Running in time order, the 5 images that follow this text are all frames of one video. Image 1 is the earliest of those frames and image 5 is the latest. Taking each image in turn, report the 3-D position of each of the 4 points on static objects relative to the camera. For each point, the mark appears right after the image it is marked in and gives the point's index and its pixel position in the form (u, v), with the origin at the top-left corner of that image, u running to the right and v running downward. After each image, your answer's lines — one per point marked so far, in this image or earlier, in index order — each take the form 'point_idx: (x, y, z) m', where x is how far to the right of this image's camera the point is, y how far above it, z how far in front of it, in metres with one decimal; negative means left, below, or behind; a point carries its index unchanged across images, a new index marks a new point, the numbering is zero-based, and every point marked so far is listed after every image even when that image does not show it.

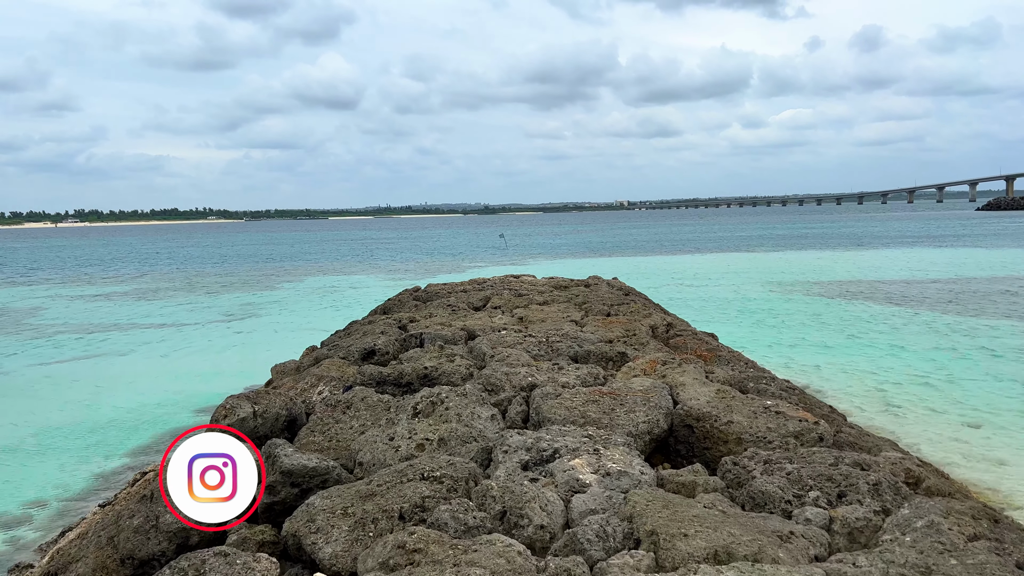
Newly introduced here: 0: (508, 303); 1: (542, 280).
0: (0.0, -0.2, +10.8) m
1: (+0.6, +0.1, +14.7) m
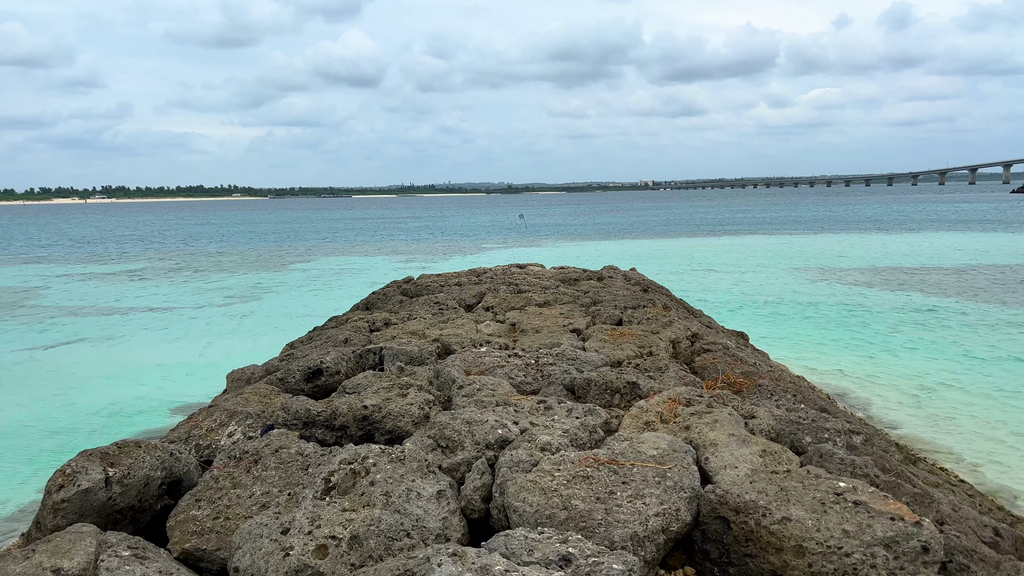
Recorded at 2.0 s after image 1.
0: (-0.1, -0.2, +9.2) m
1: (+0.6, +0.3, +13.1) m
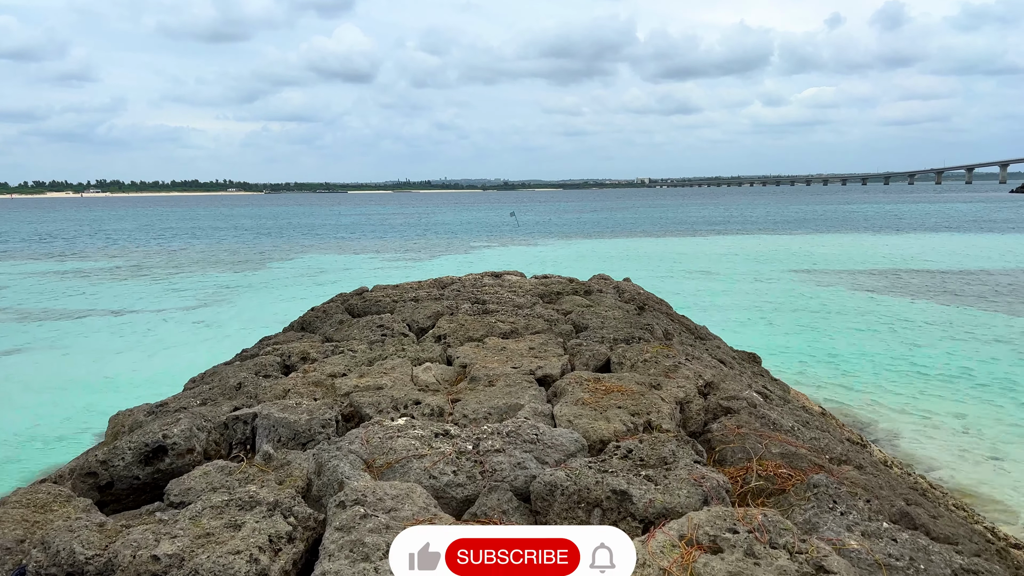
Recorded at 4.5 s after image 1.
0: (-0.5, -0.4, +7.2) m
1: (+0.2, +0.1, +11.1) m
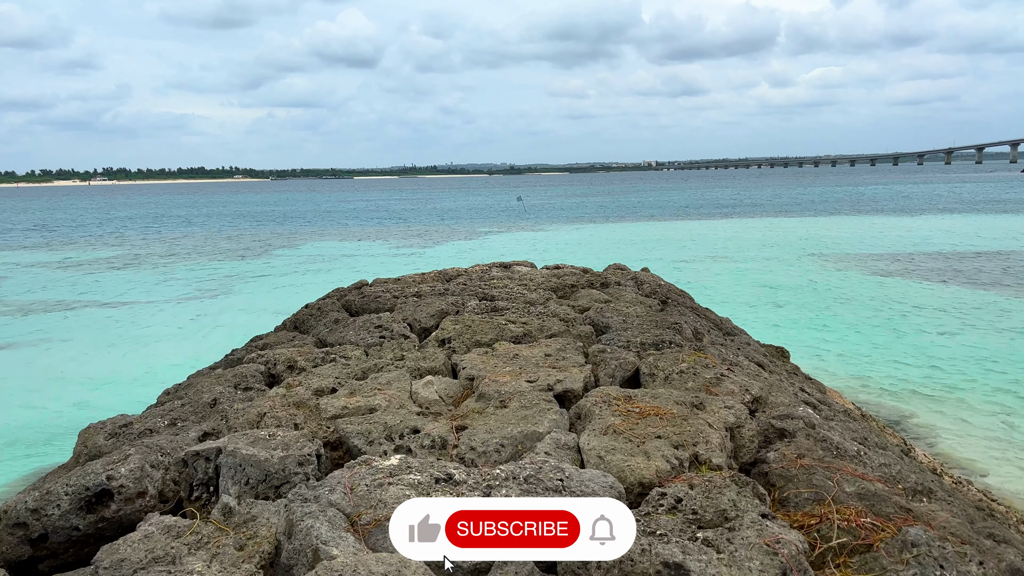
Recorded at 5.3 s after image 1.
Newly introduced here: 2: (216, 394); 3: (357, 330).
0: (-0.4, -0.4, +6.4) m
1: (+0.4, +0.2, +10.3) m
2: (-2.0, -0.7, +5.3) m
3: (-1.4, -0.4, +7.2) m
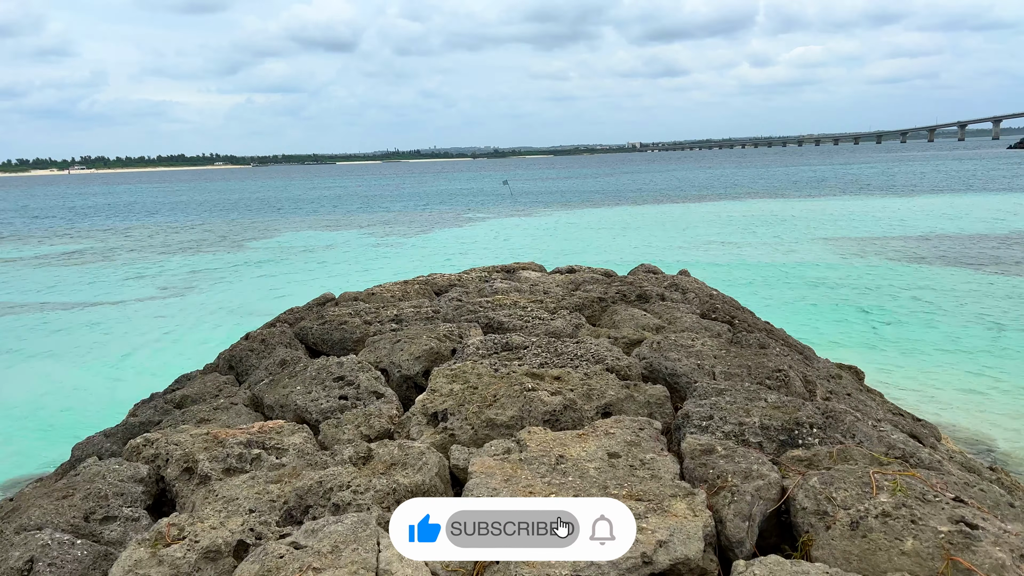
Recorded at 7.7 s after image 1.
0: (-0.2, -0.6, +4.1) m
1: (+0.4, 0.0, +8.0) m
2: (-1.8, -1.0, +3.0) m
3: (-1.3, -0.6, +4.9) m
